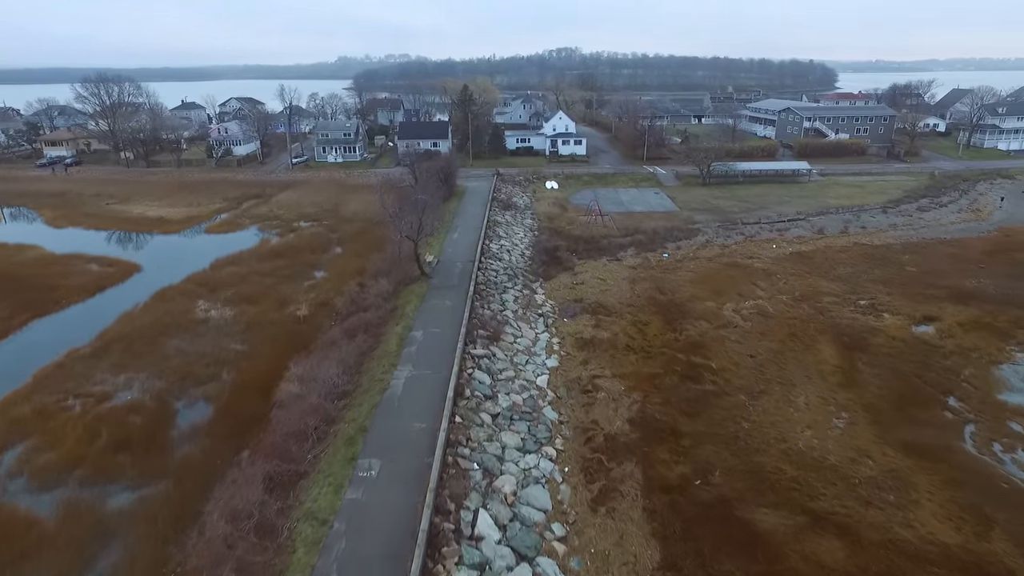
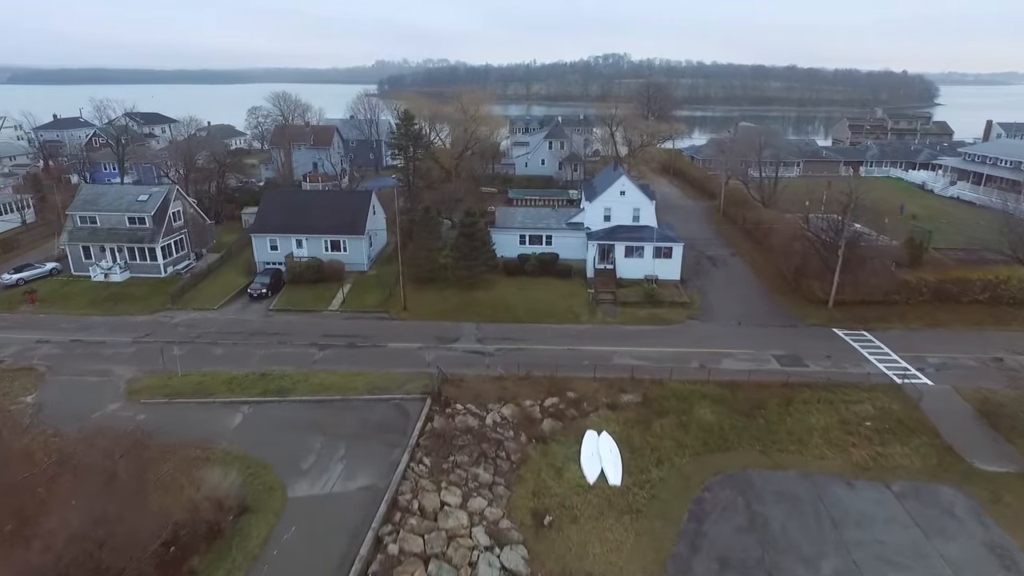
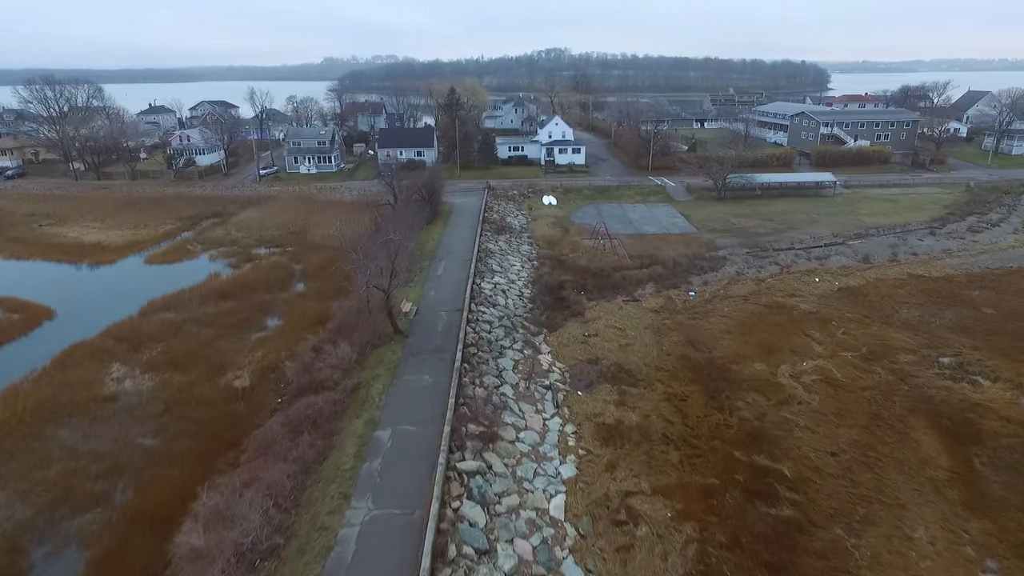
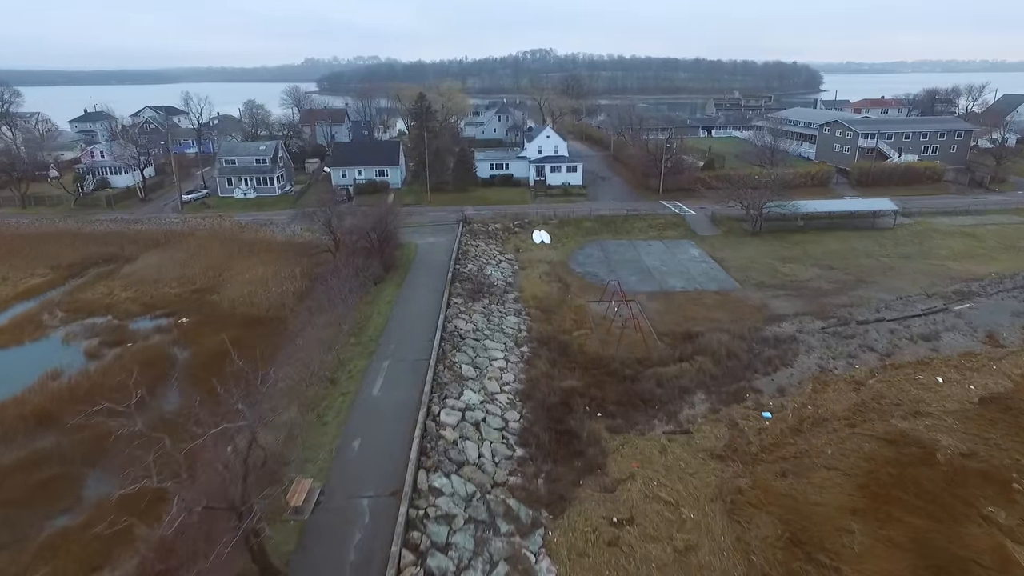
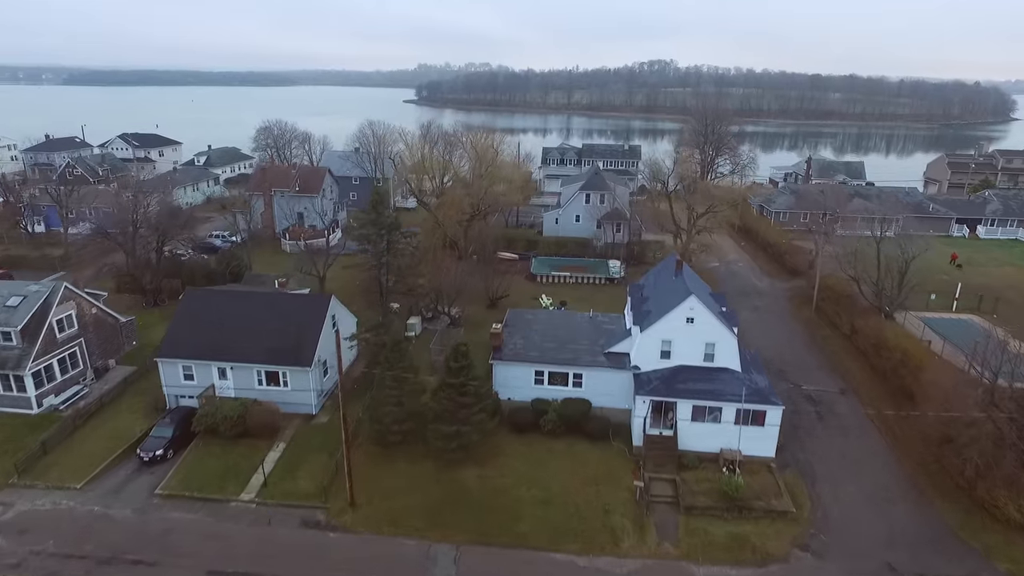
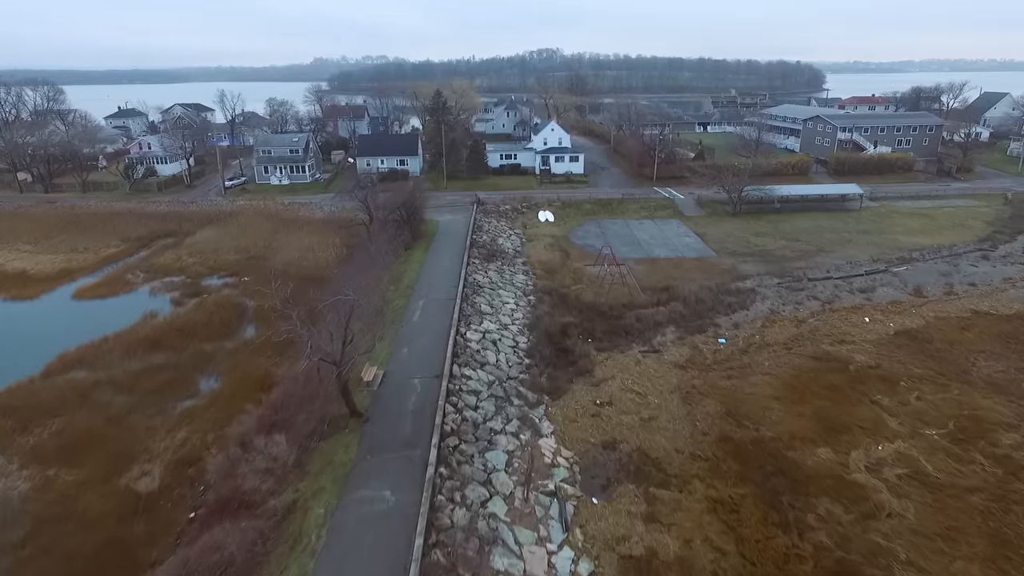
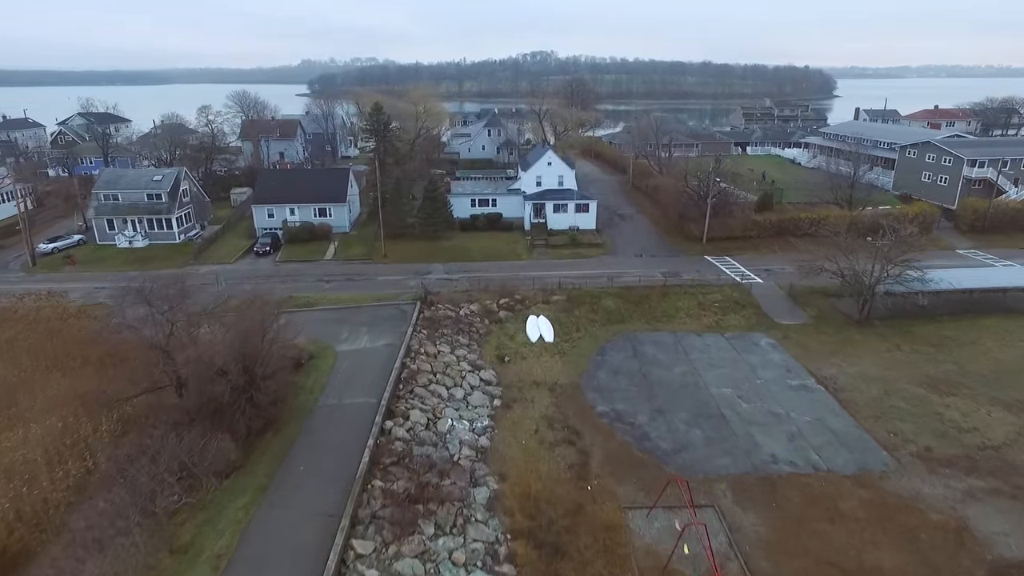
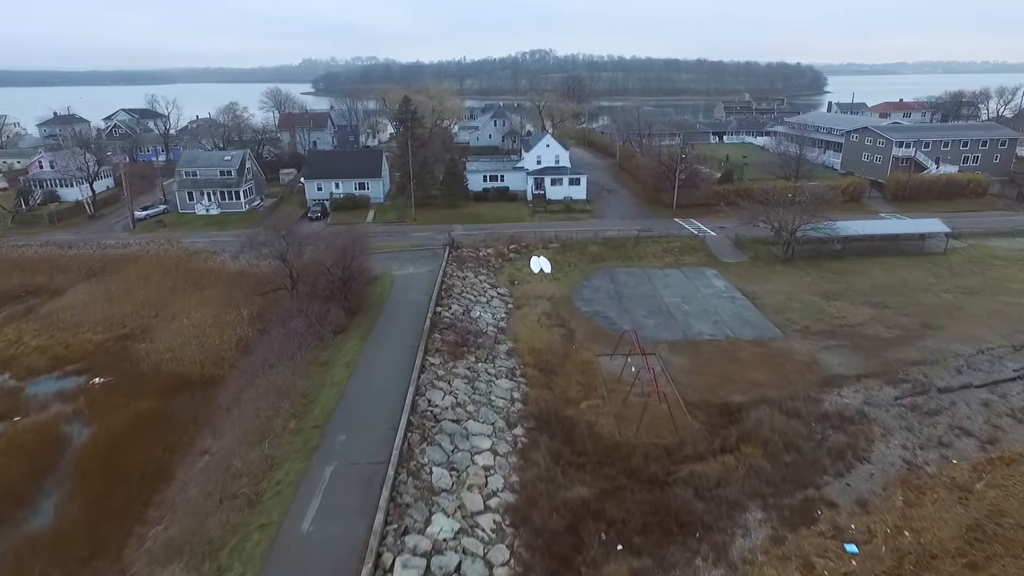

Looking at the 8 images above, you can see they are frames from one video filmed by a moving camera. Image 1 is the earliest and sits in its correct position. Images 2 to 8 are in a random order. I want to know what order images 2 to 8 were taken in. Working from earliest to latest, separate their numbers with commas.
3, 6, 4, 8, 7, 2, 5
